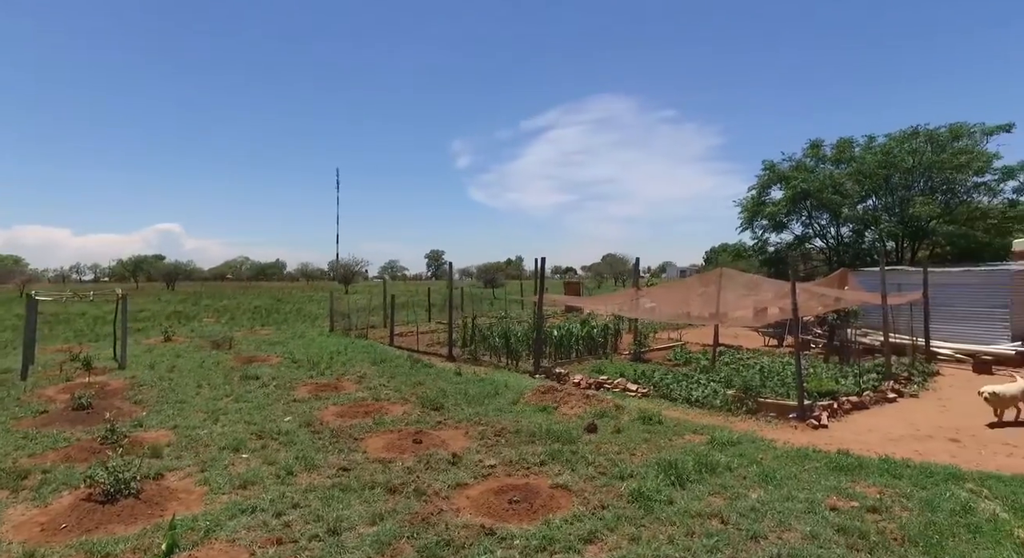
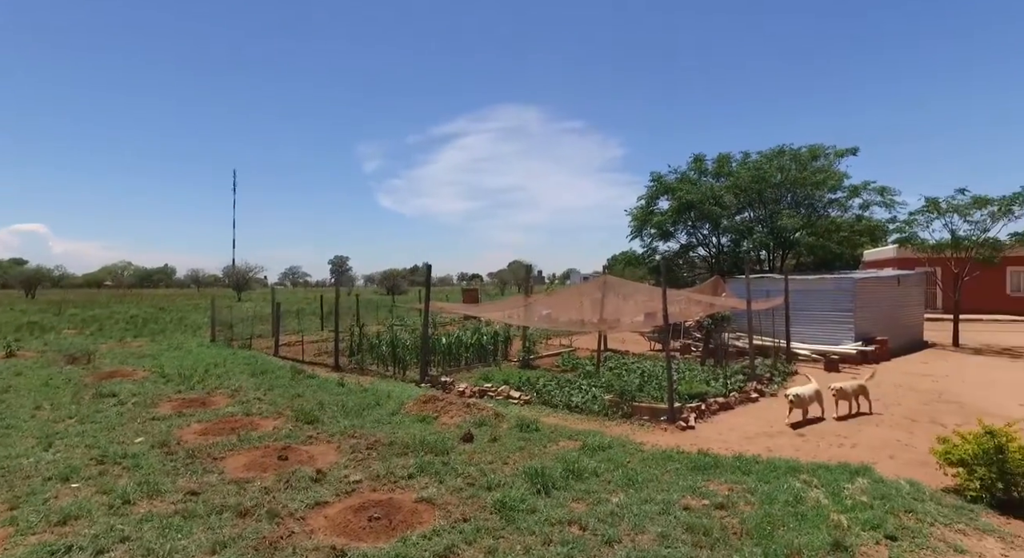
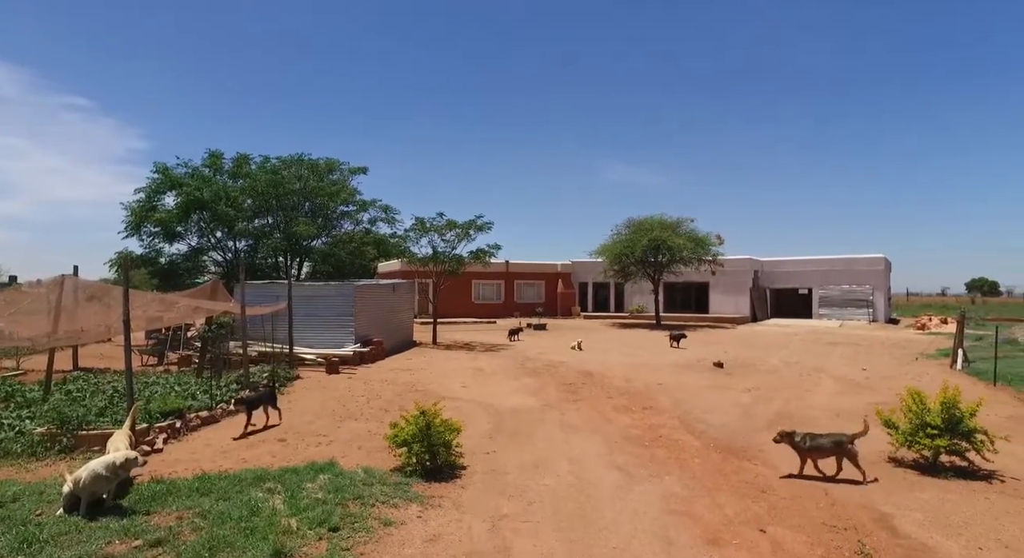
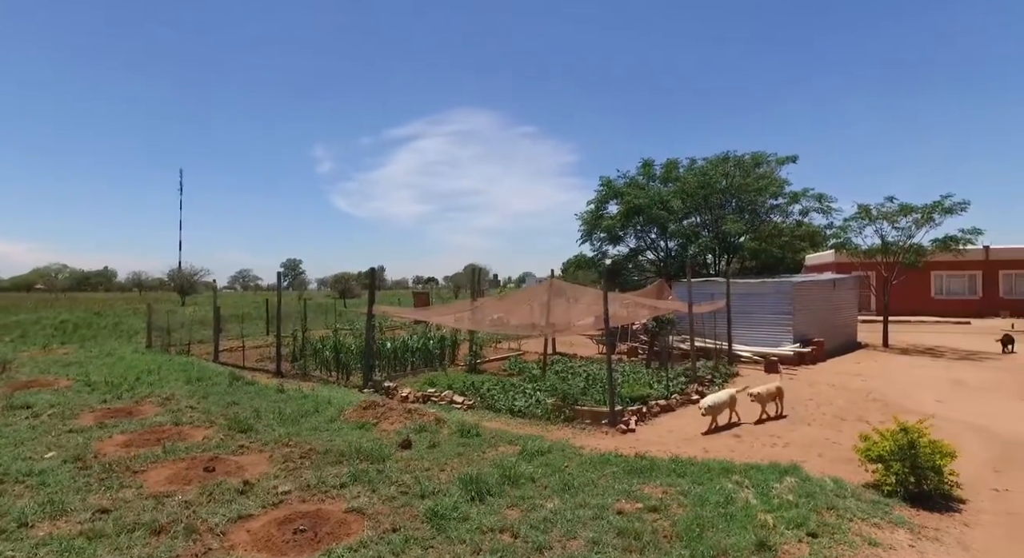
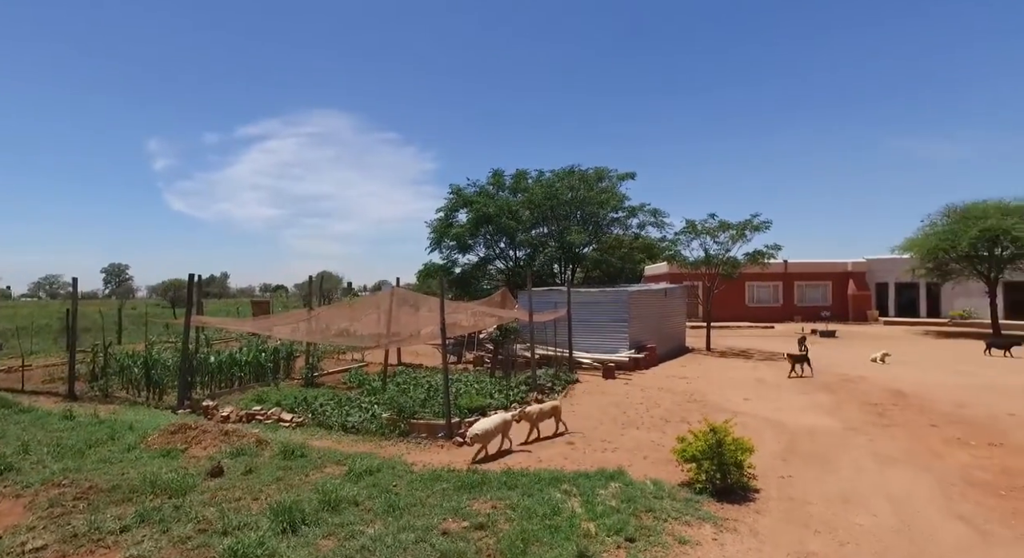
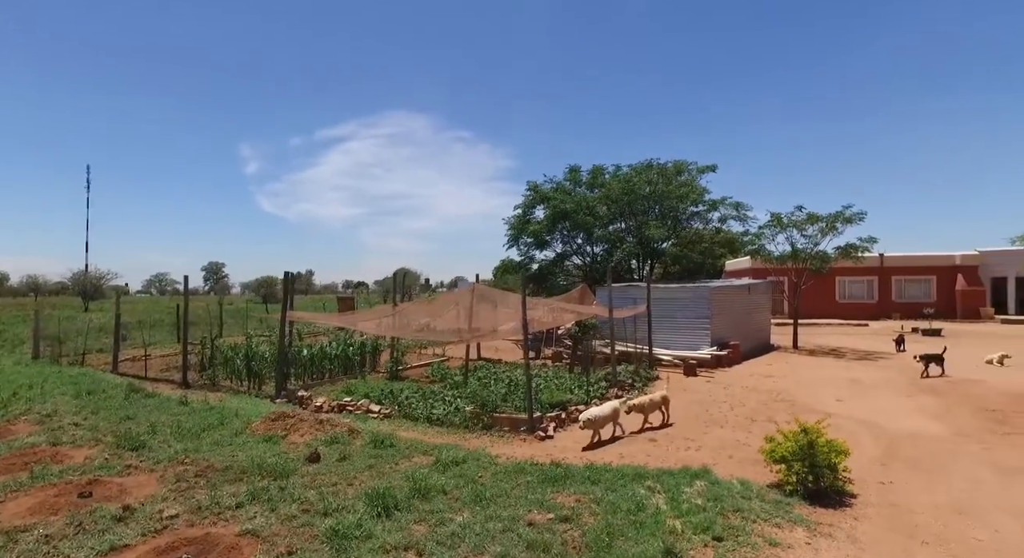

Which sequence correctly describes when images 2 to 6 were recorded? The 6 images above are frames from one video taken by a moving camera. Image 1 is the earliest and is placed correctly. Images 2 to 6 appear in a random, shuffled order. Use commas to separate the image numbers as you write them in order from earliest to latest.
2, 4, 6, 5, 3
